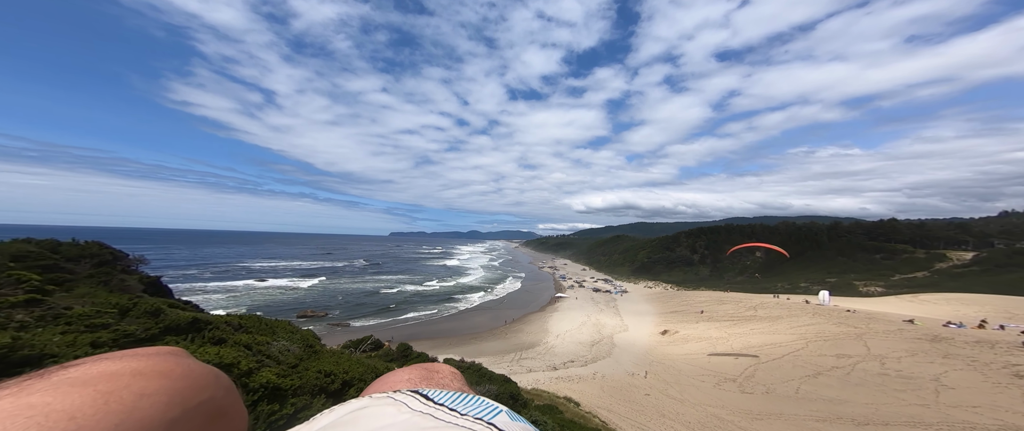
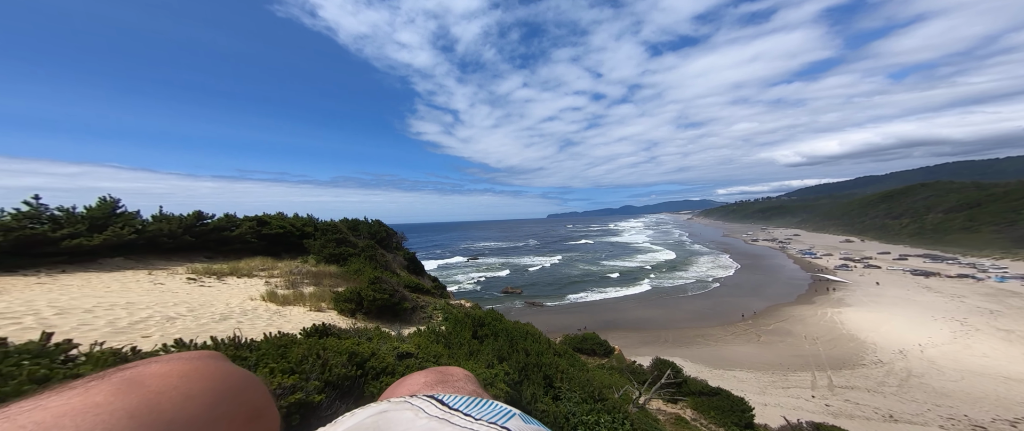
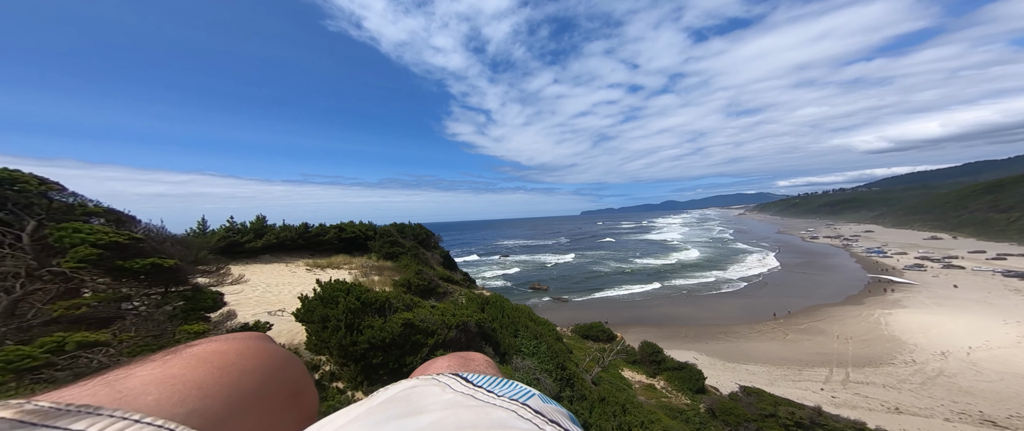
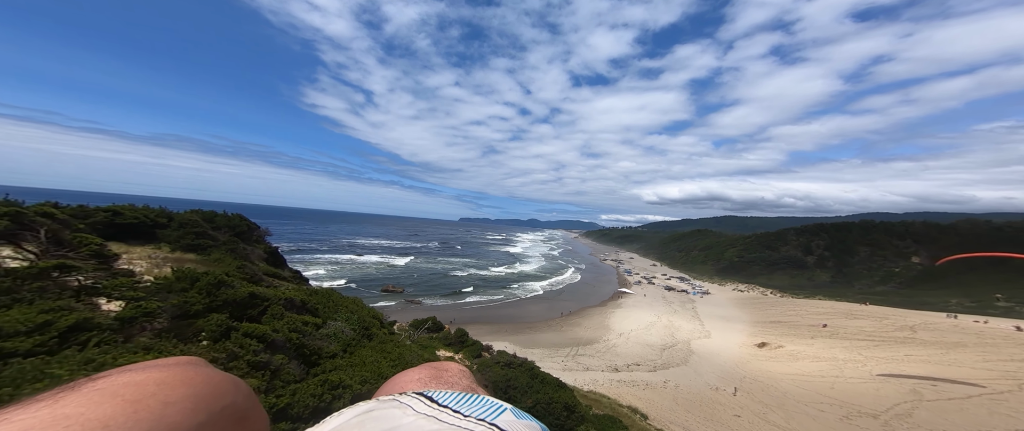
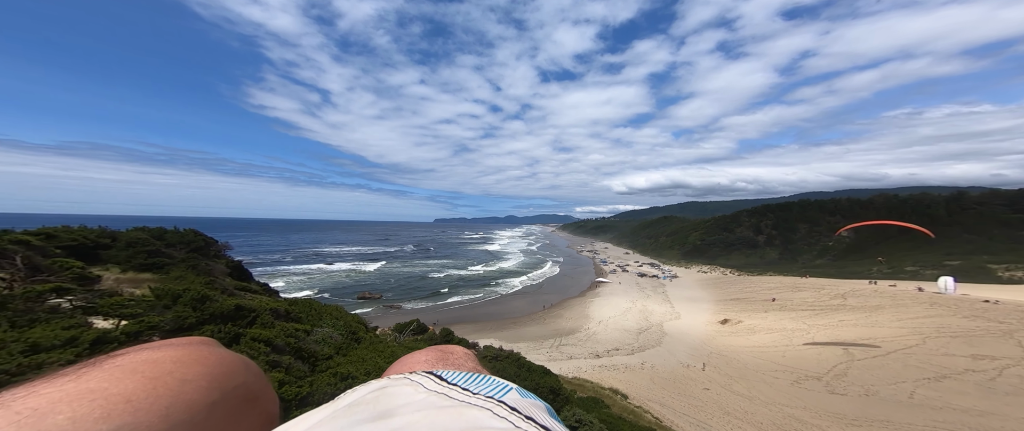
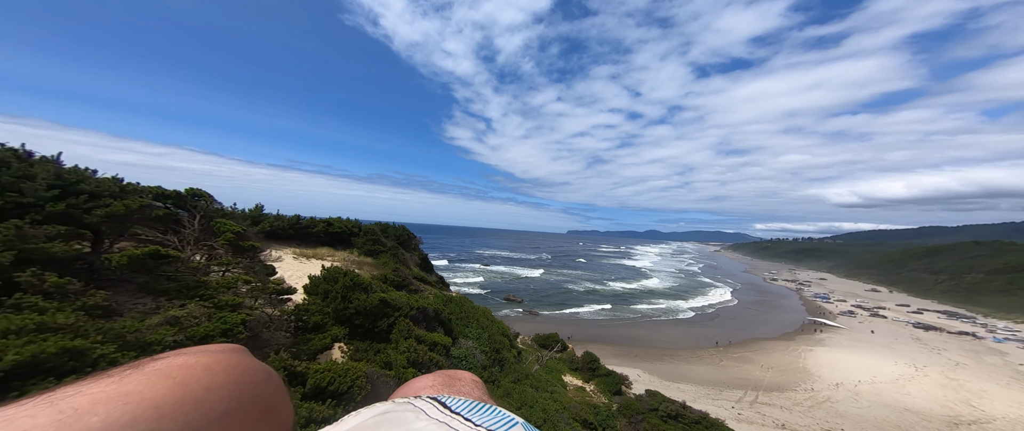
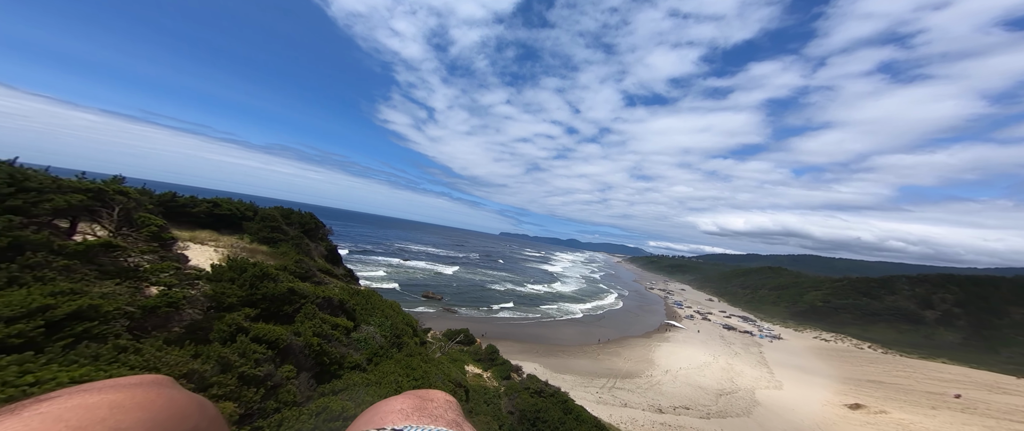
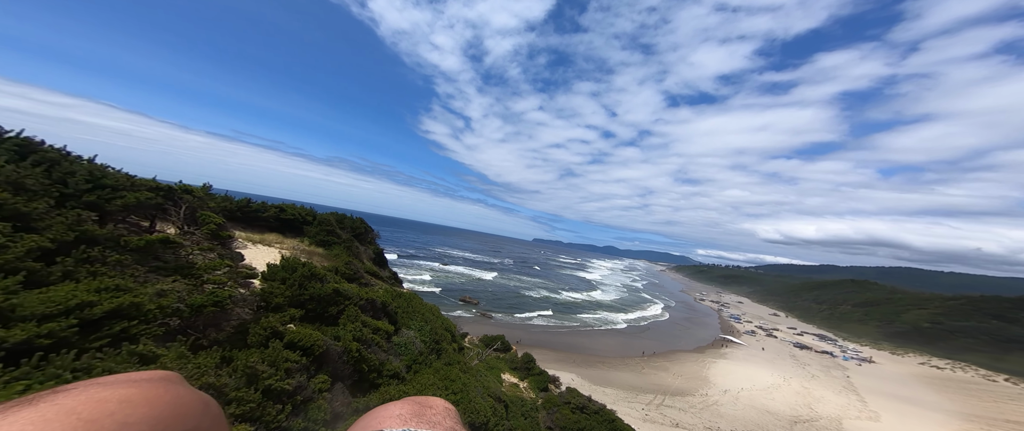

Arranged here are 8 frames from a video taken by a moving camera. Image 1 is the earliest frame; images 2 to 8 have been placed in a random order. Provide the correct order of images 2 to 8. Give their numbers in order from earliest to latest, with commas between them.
5, 4, 7, 8, 6, 3, 2
